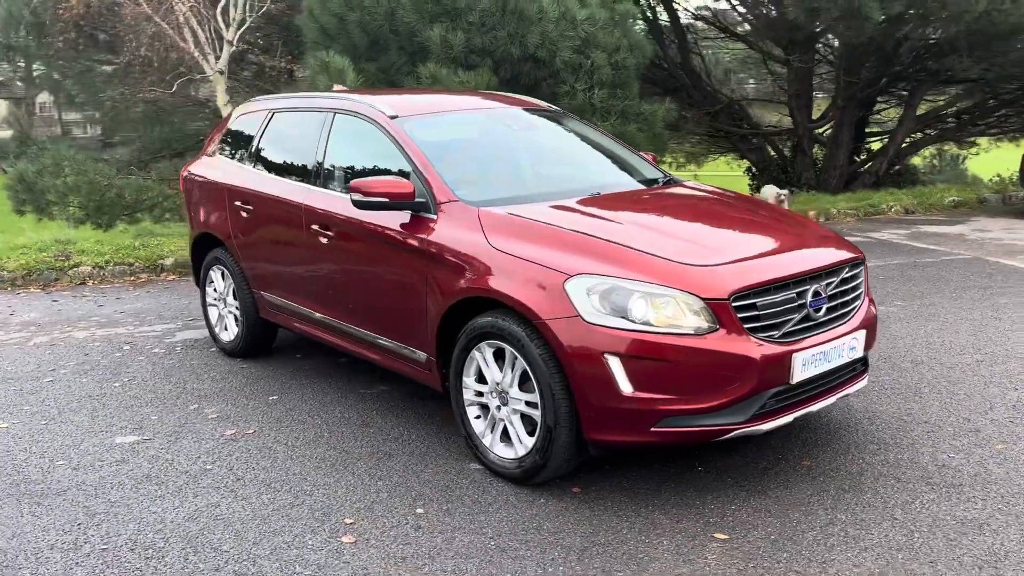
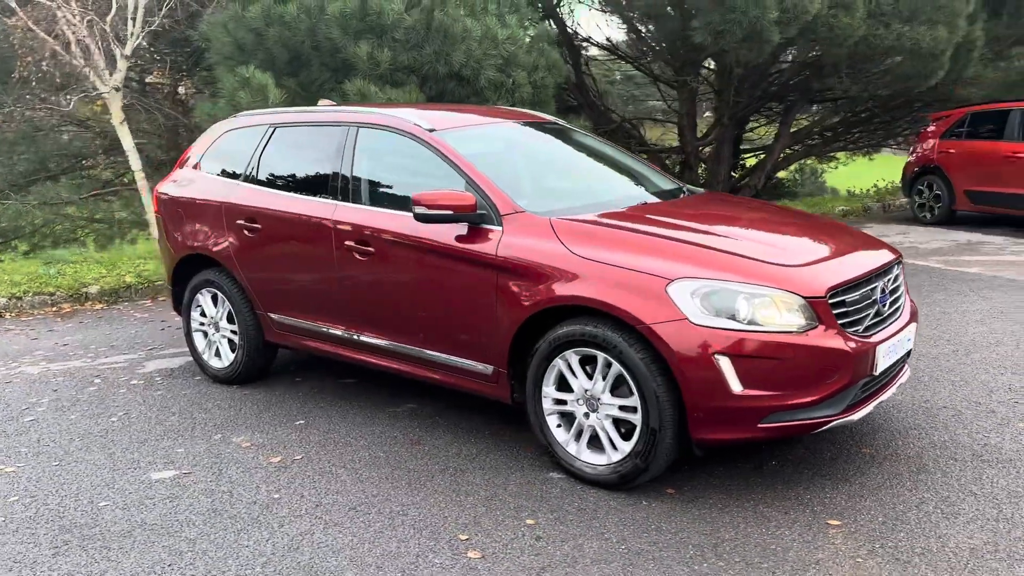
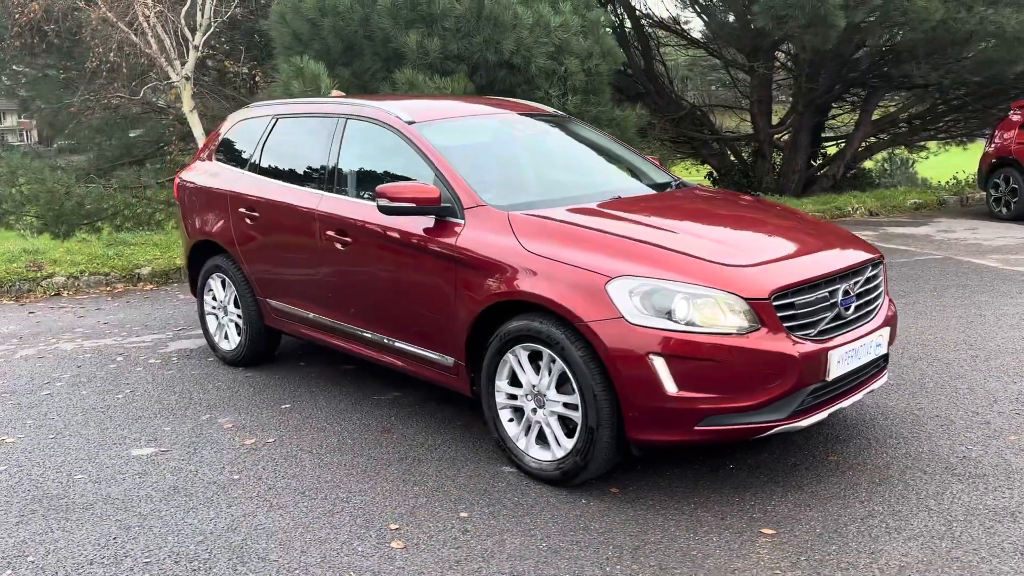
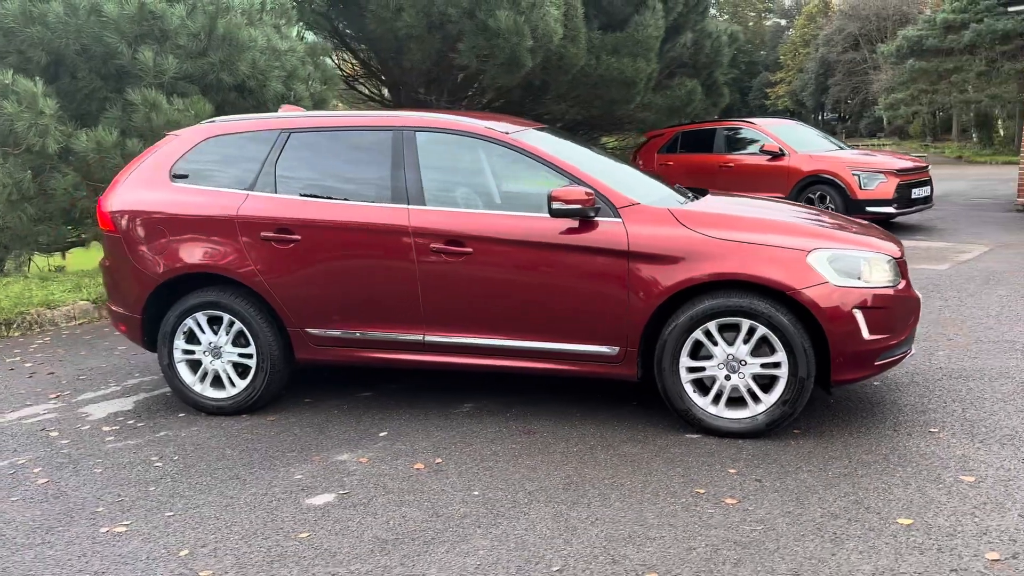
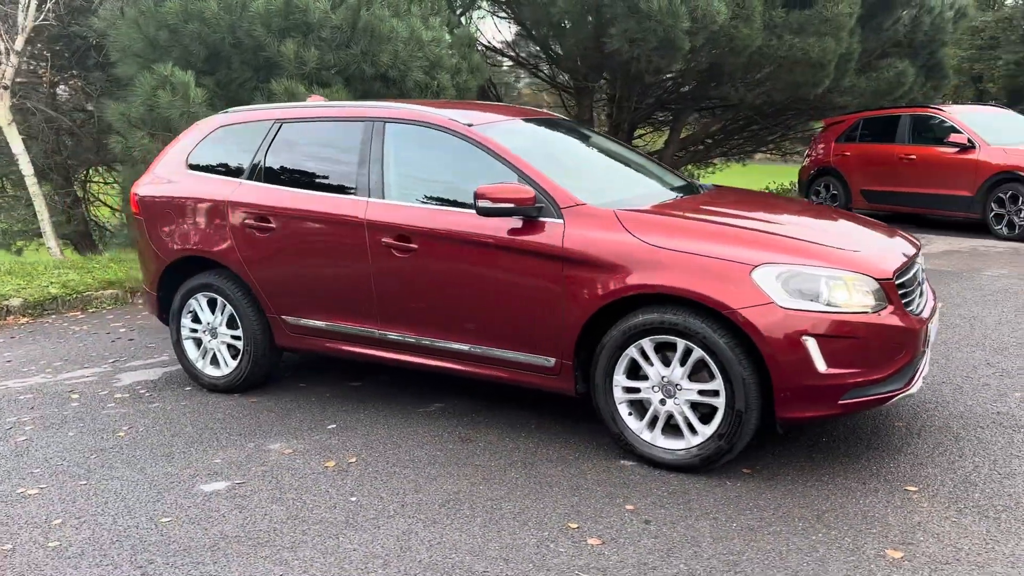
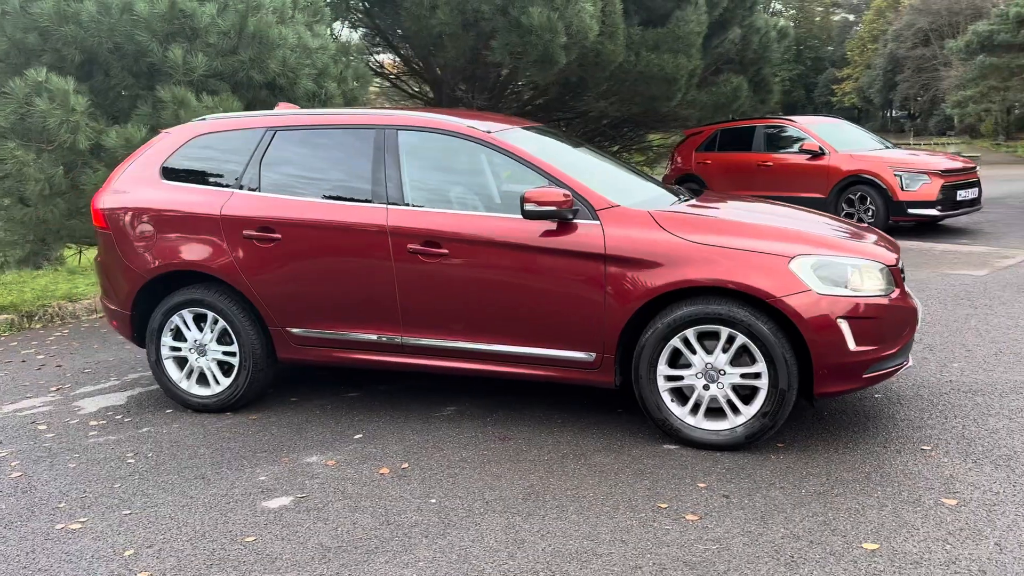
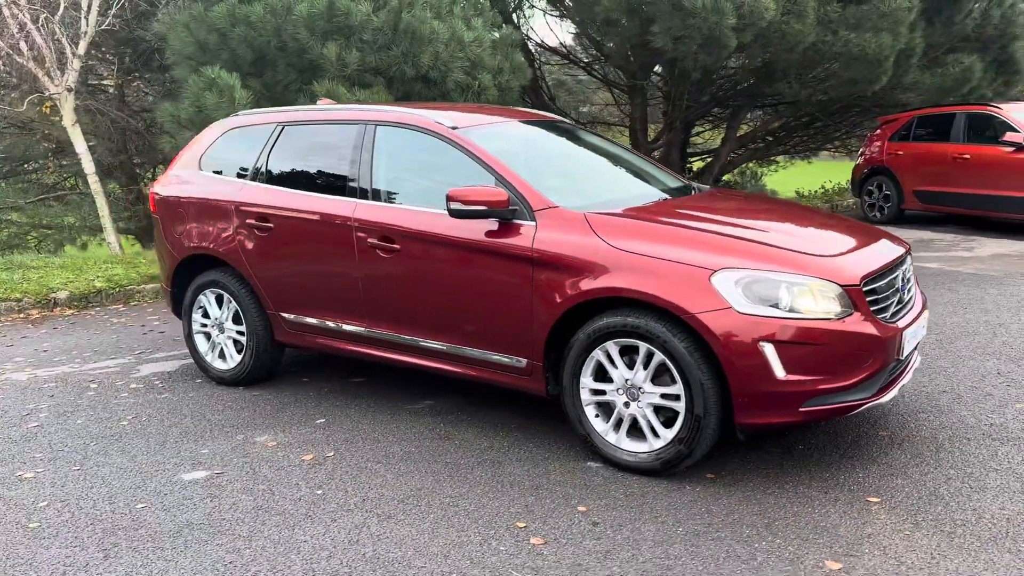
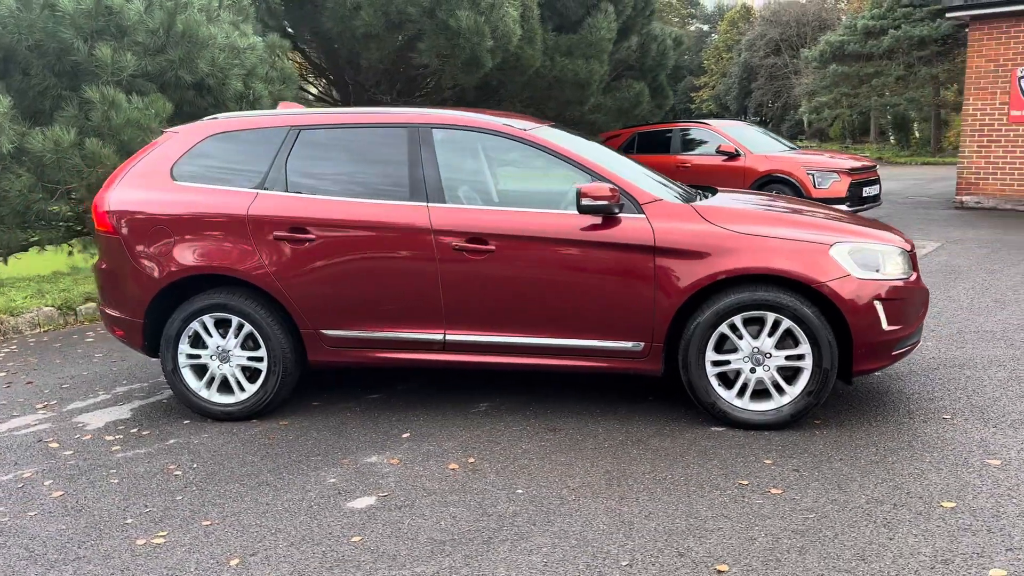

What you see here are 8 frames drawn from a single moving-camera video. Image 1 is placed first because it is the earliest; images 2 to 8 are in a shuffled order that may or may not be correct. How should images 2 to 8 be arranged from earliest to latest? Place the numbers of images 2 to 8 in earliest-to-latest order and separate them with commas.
3, 2, 7, 5, 6, 4, 8
